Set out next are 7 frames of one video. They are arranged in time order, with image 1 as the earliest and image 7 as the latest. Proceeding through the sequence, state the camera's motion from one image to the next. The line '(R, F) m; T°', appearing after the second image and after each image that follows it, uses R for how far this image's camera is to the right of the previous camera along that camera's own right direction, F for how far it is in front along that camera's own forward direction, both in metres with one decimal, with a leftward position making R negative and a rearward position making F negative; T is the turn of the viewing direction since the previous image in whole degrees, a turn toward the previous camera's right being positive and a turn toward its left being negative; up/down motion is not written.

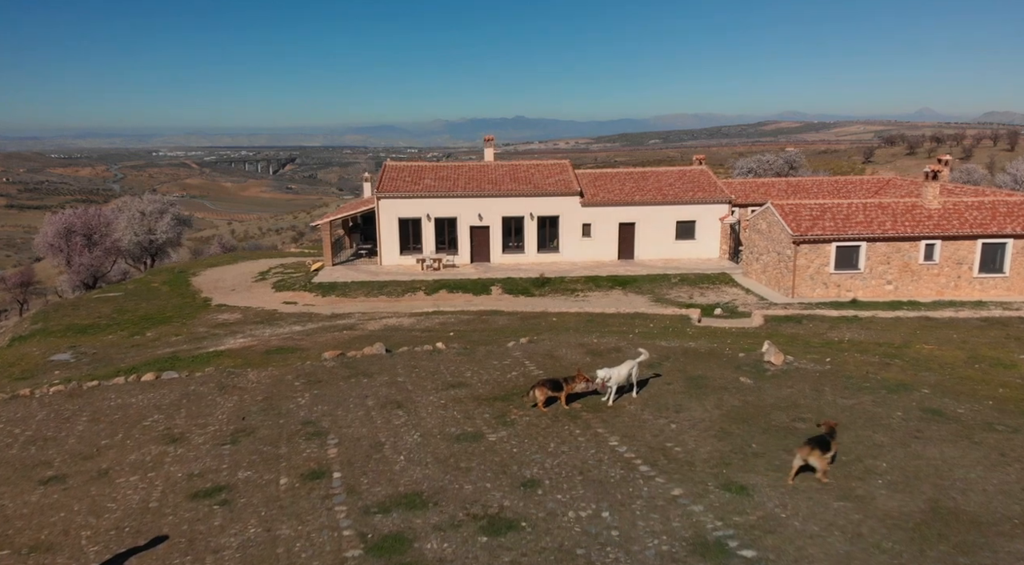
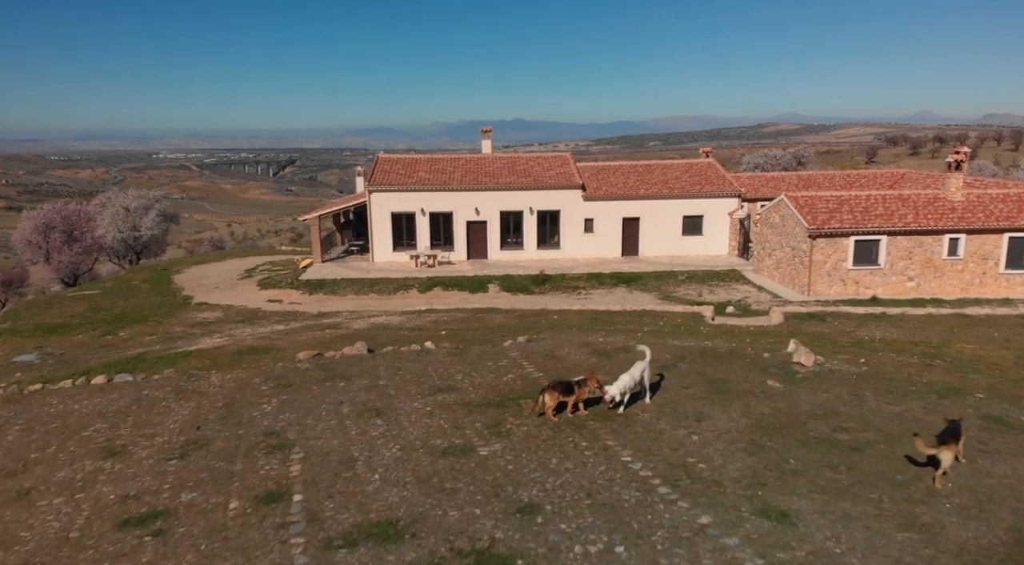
(+0.1, +1.9) m; 0°
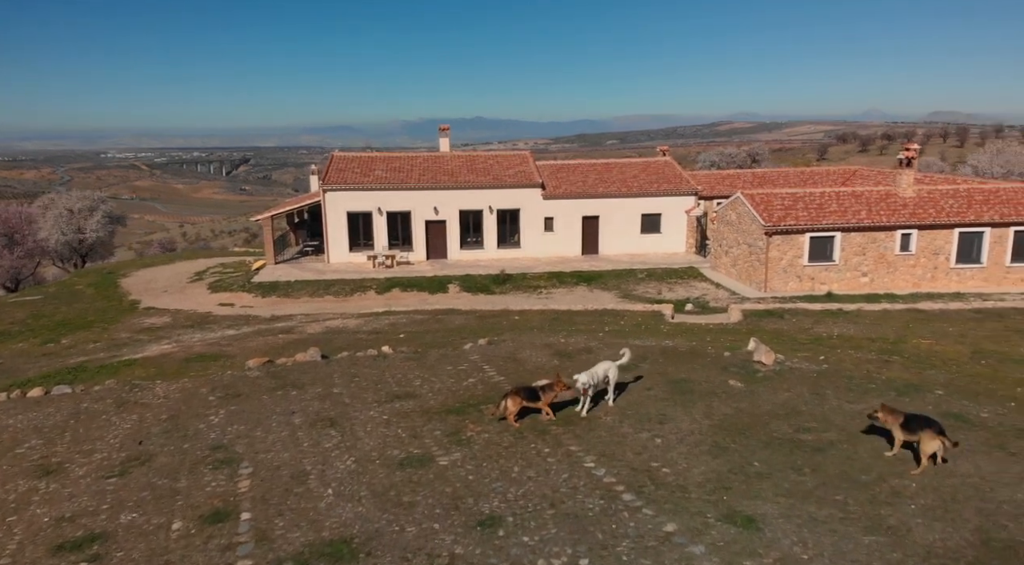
(0.0, +0.4) m; +3°
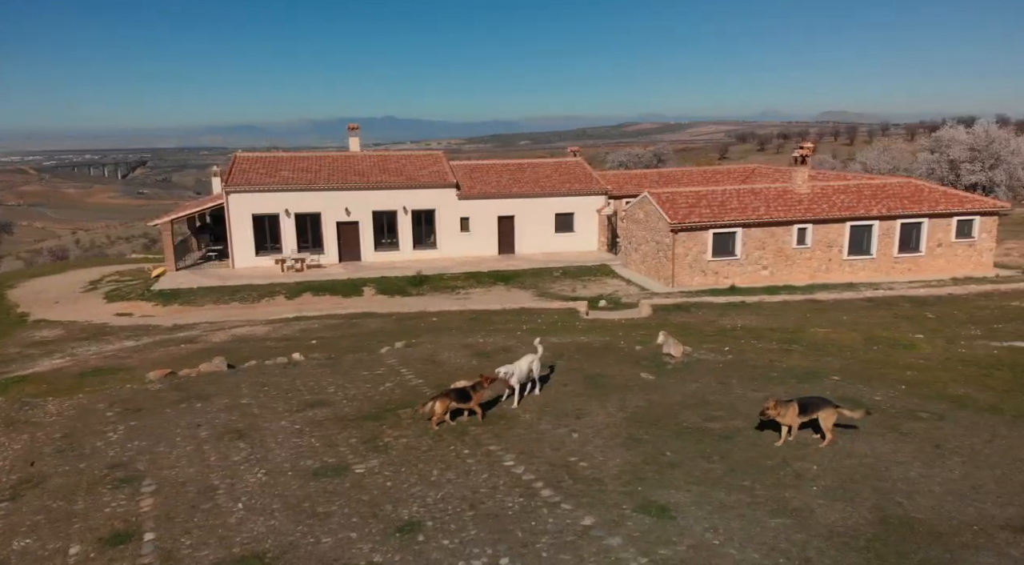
(+0.1, 0.0) m; +7°
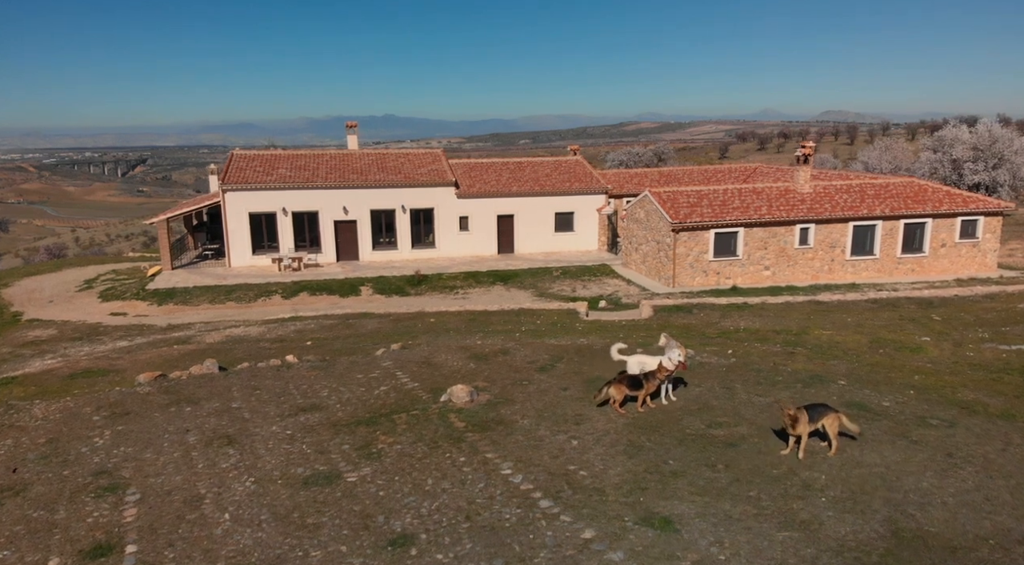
(0.0, +0.4) m; 0°
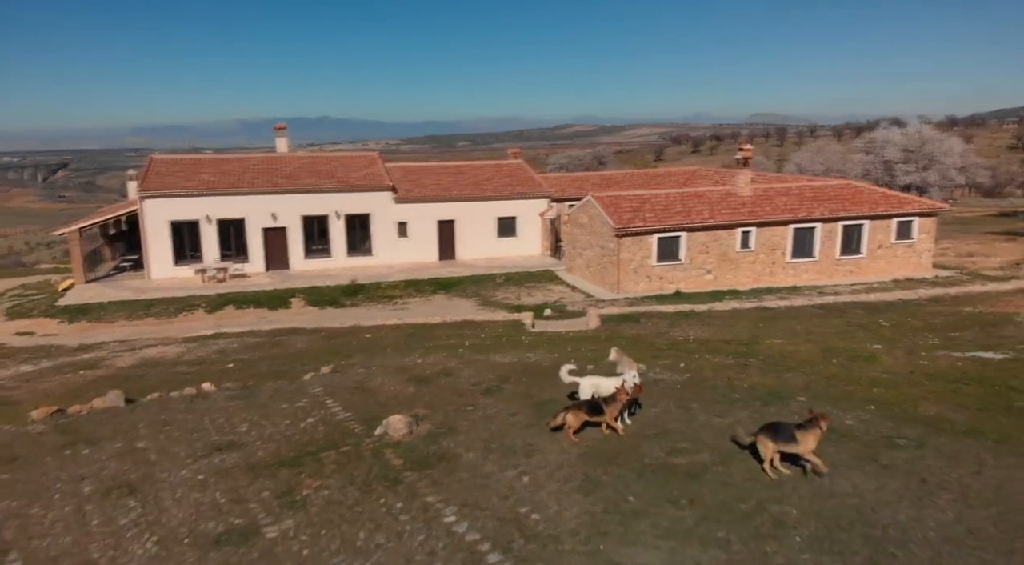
(0.0, +1.1) m; +5°
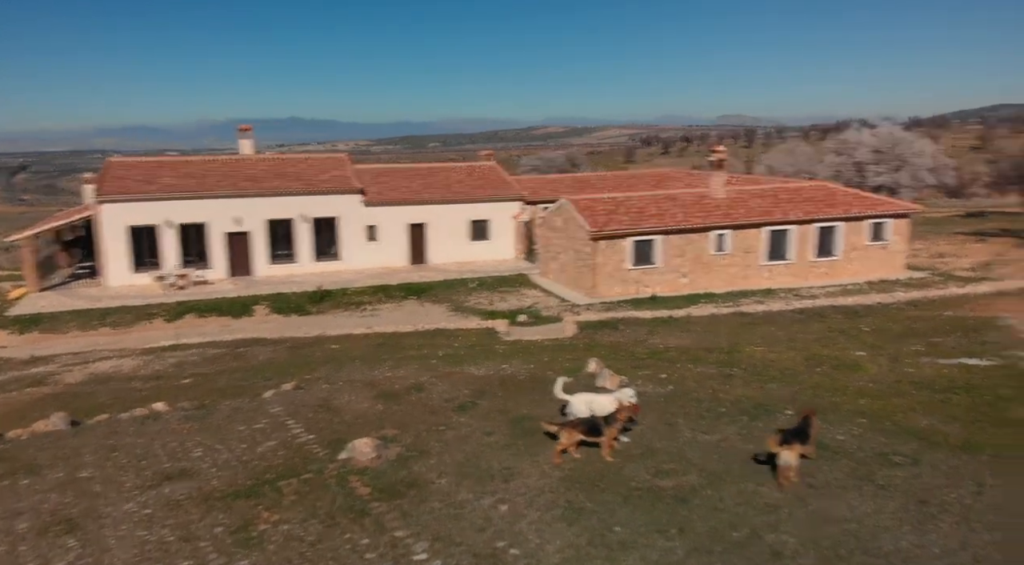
(0.0, +0.7) m; +2°
